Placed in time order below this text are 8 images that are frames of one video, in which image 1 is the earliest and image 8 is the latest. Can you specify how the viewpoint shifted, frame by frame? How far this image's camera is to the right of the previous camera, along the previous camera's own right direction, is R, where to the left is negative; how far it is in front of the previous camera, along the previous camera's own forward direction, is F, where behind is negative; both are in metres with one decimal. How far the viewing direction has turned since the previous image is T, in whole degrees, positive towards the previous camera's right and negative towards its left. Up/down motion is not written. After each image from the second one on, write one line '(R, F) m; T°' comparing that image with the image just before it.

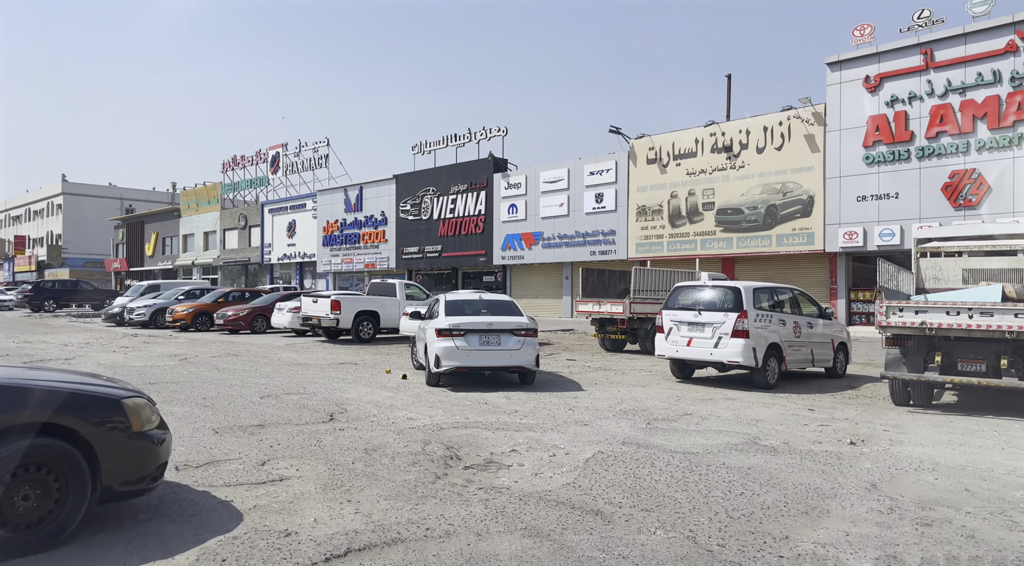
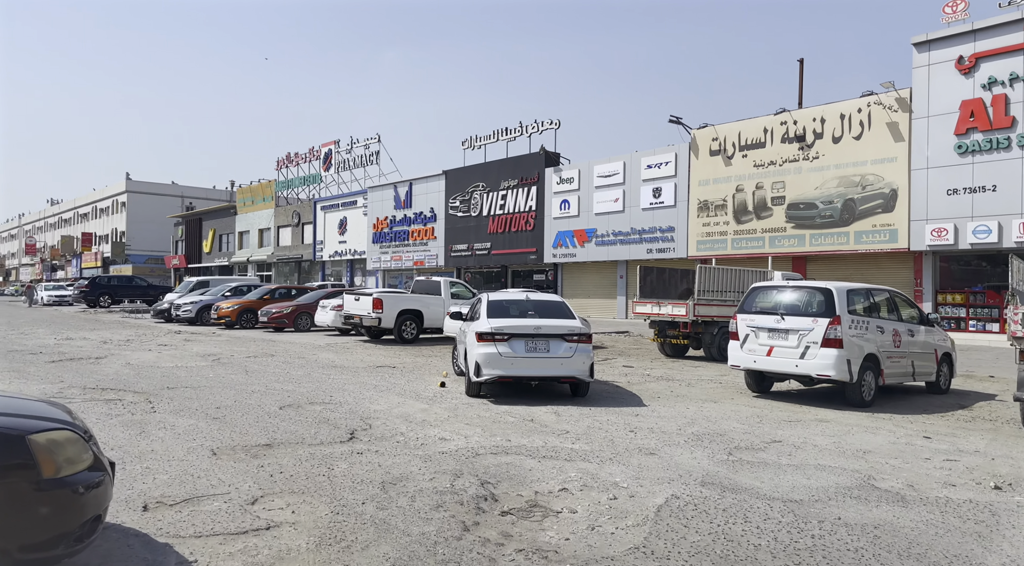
(0.0, +1.3) m; -4°
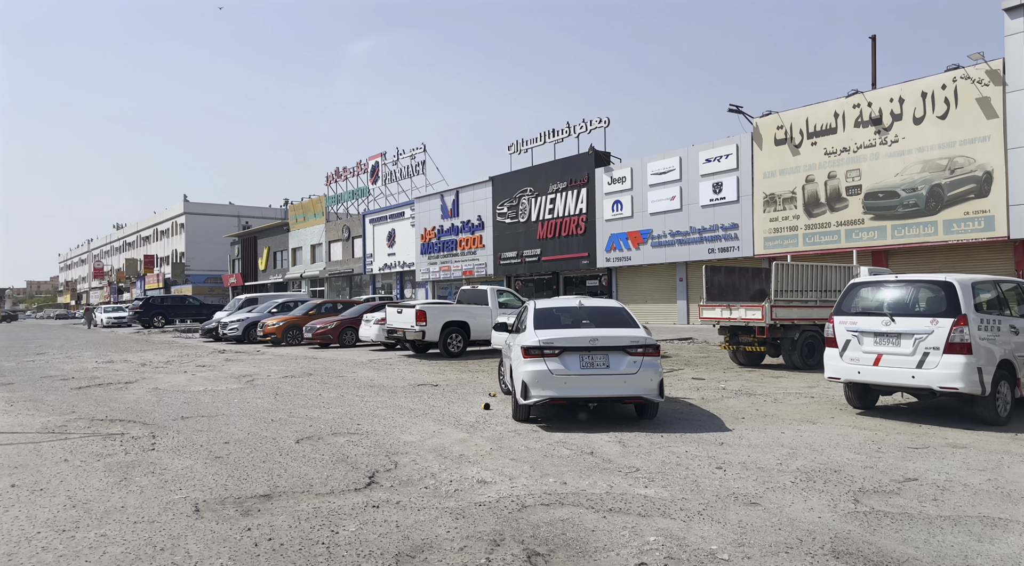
(0.0, +1.4) m; -4°
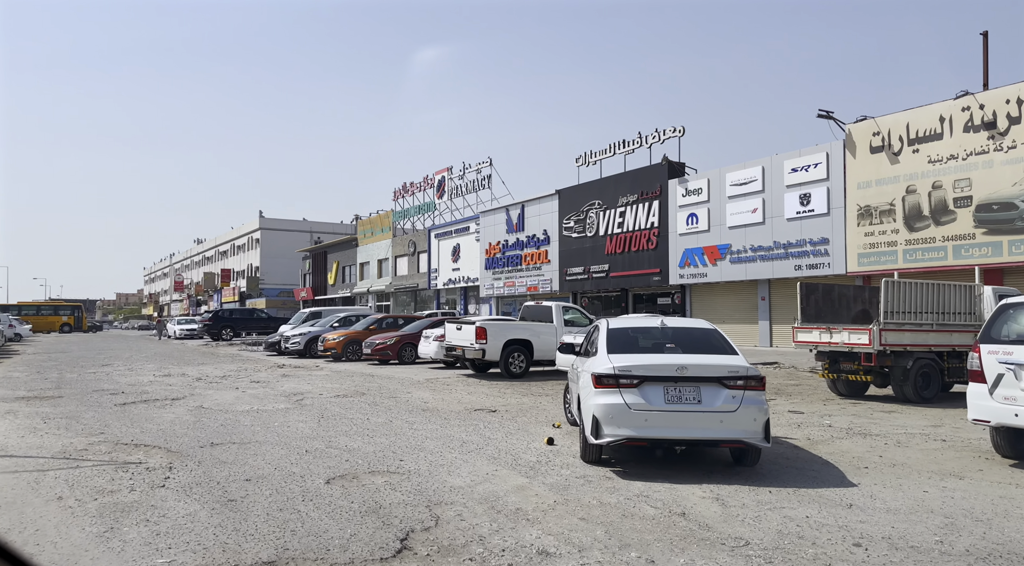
(0.0, +1.3) m; -5°
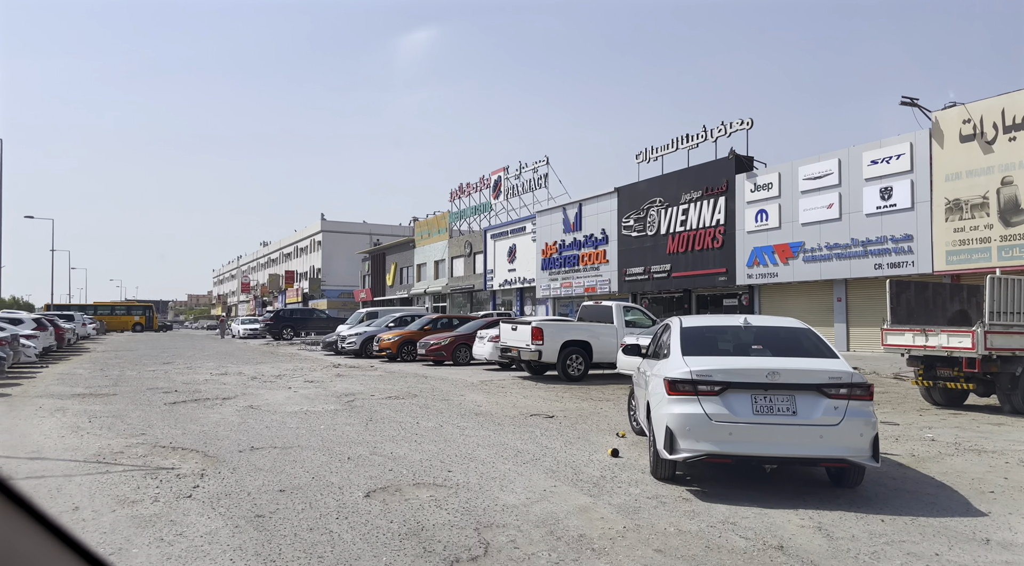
(0.0, +0.8) m; -5°
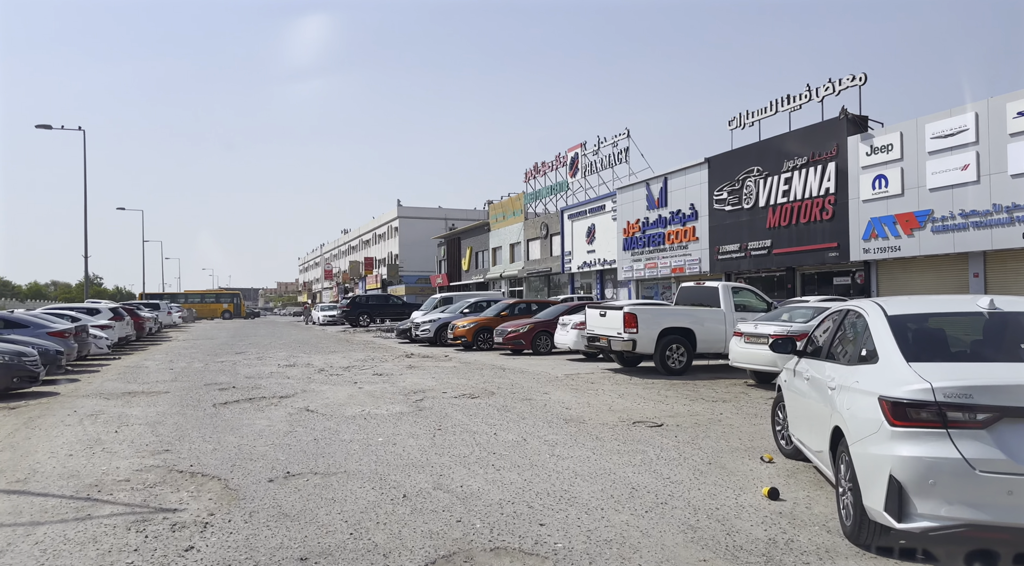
(-0.3, +2.0) m; -6°
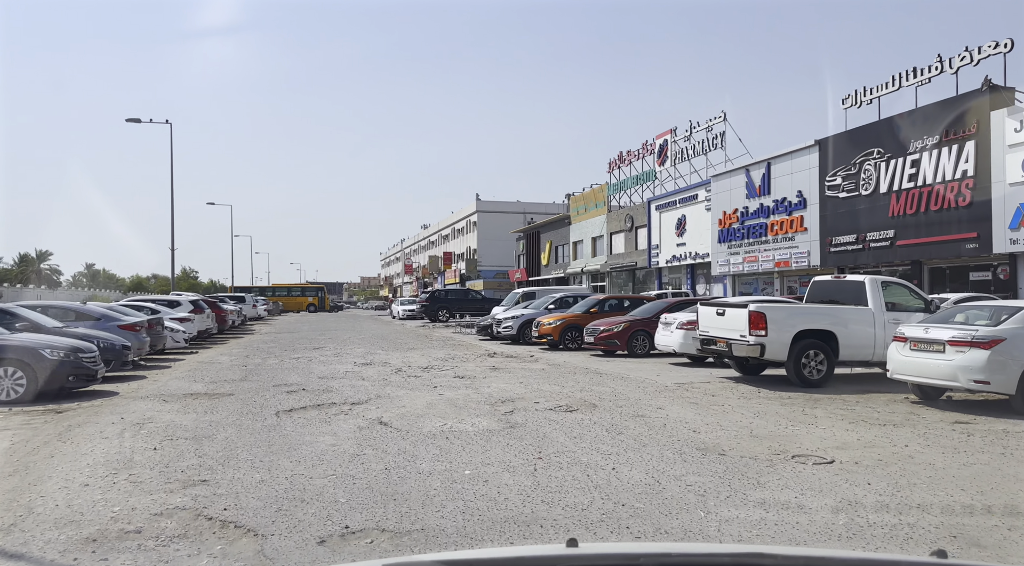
(-0.4, +1.8) m; -6°
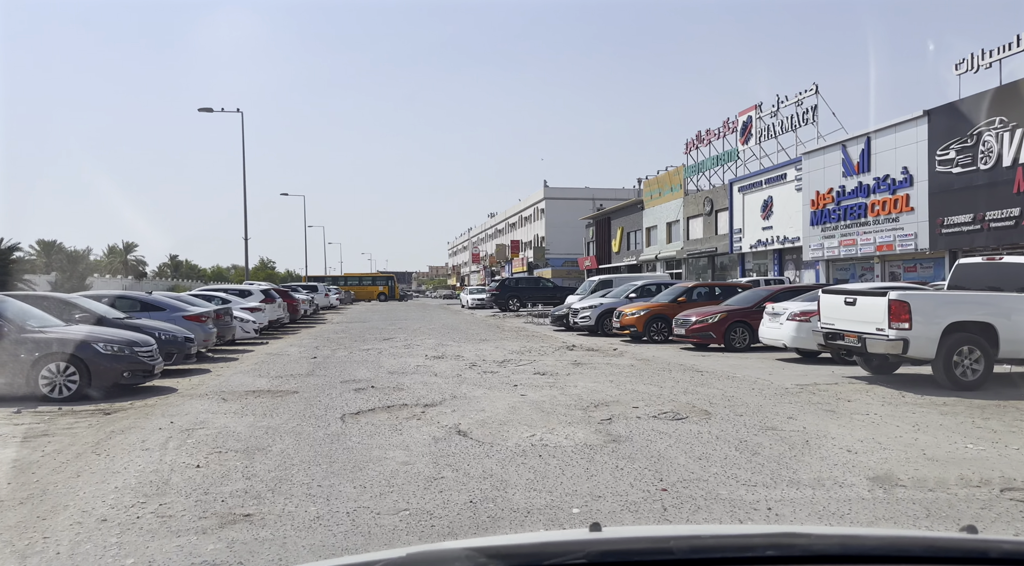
(-0.4, +1.4) m; -6°
